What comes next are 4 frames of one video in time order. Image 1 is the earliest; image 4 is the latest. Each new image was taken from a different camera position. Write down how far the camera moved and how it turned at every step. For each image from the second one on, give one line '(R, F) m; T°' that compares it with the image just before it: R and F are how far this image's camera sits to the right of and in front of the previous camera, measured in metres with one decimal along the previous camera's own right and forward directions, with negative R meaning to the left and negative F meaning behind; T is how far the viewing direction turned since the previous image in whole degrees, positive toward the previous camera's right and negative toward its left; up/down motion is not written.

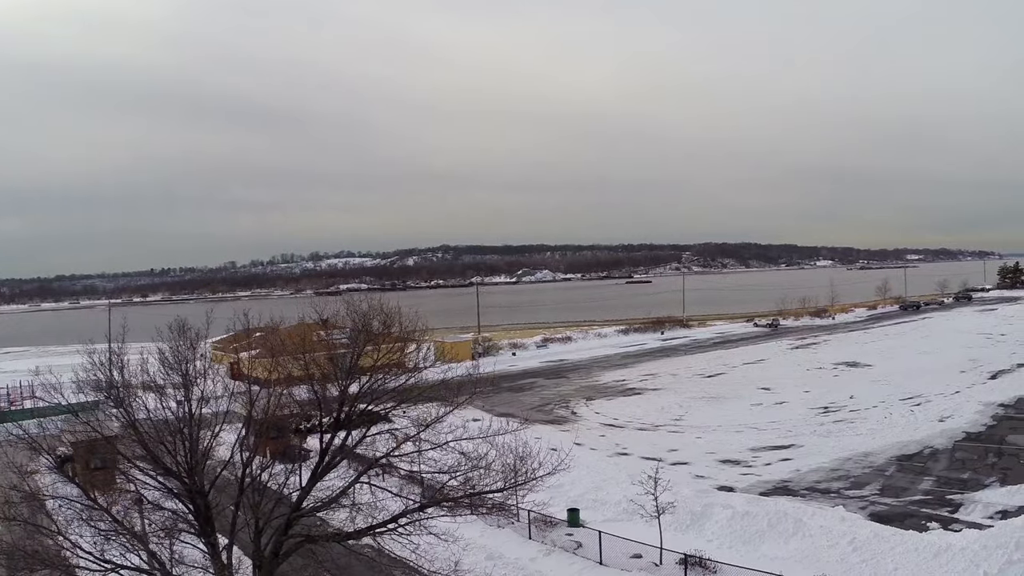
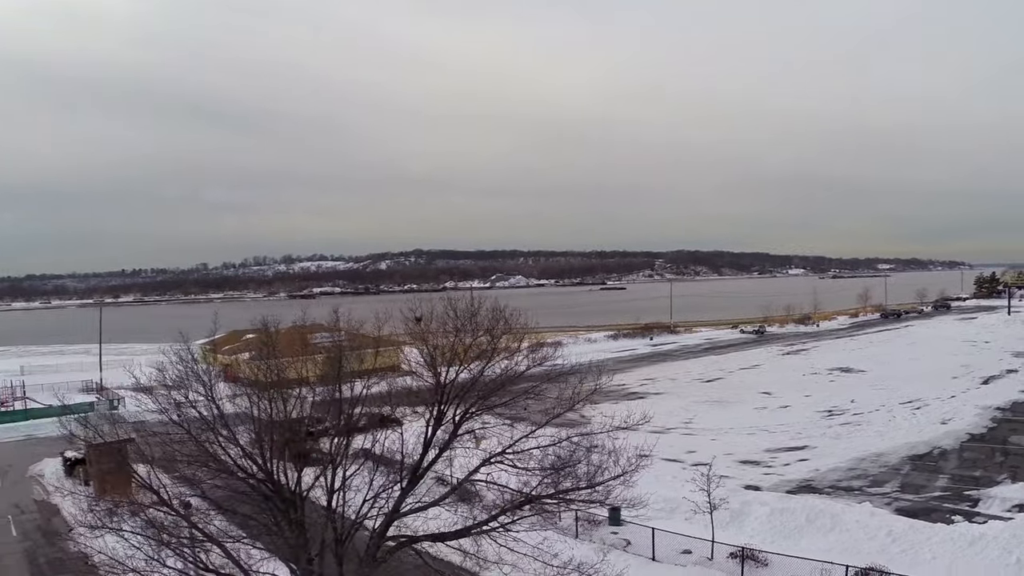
(-1.8, -0.5) m; +3°
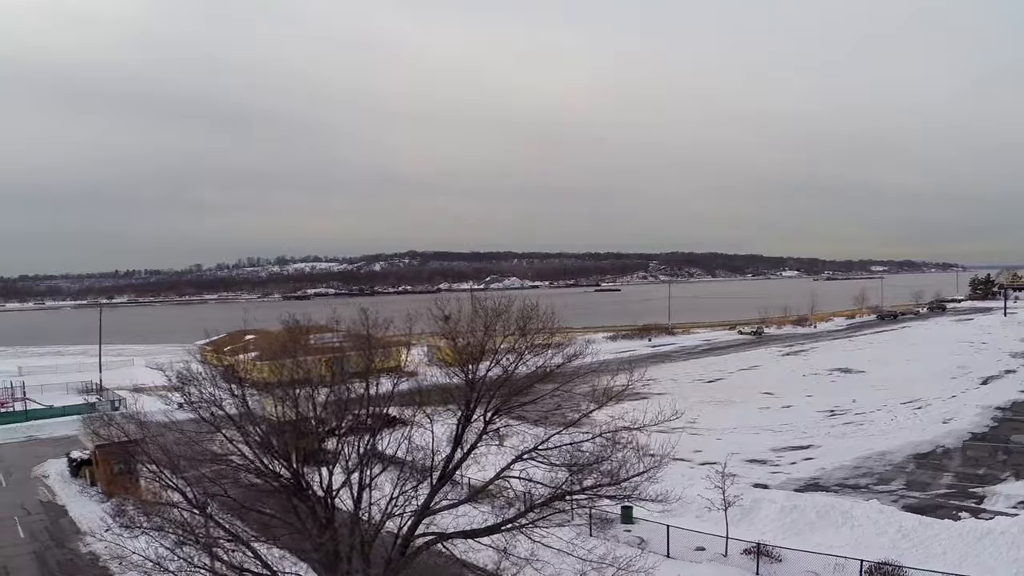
(-0.5, -0.2) m; +1°
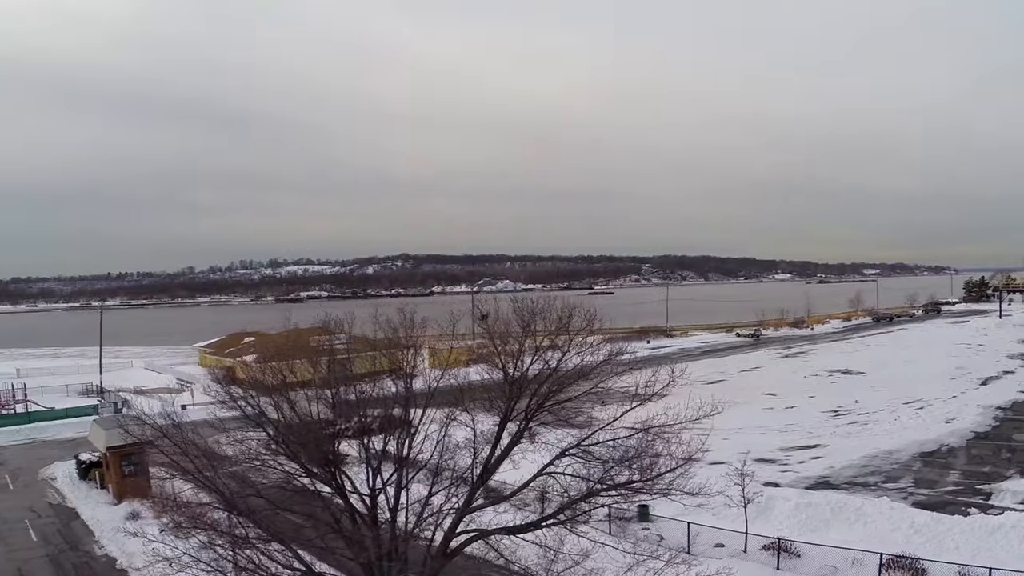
(-0.7, -0.3) m; +1°
